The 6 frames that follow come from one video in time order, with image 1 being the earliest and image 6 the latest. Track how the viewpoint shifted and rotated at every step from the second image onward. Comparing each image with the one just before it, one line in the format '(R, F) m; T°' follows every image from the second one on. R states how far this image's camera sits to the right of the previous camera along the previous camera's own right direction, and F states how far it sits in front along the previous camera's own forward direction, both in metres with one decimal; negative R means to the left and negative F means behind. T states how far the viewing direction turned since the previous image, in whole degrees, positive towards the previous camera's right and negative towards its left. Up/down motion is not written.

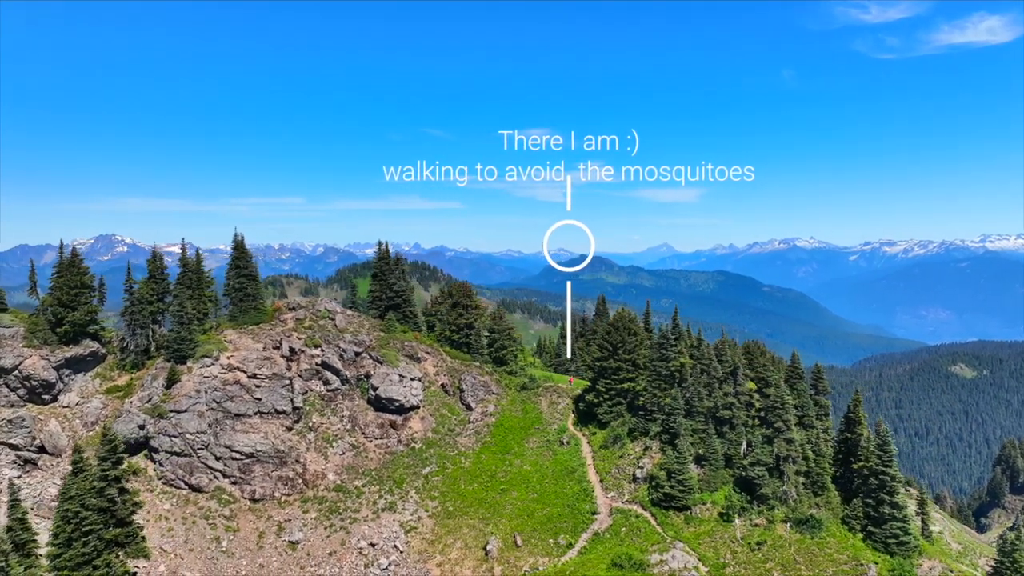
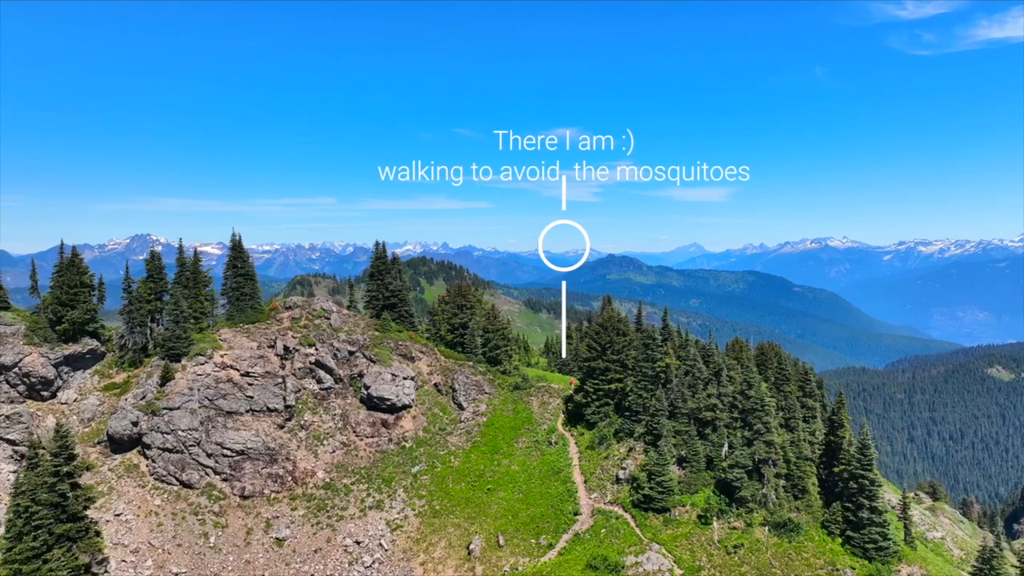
(+3.4, +0.1) m; -1°
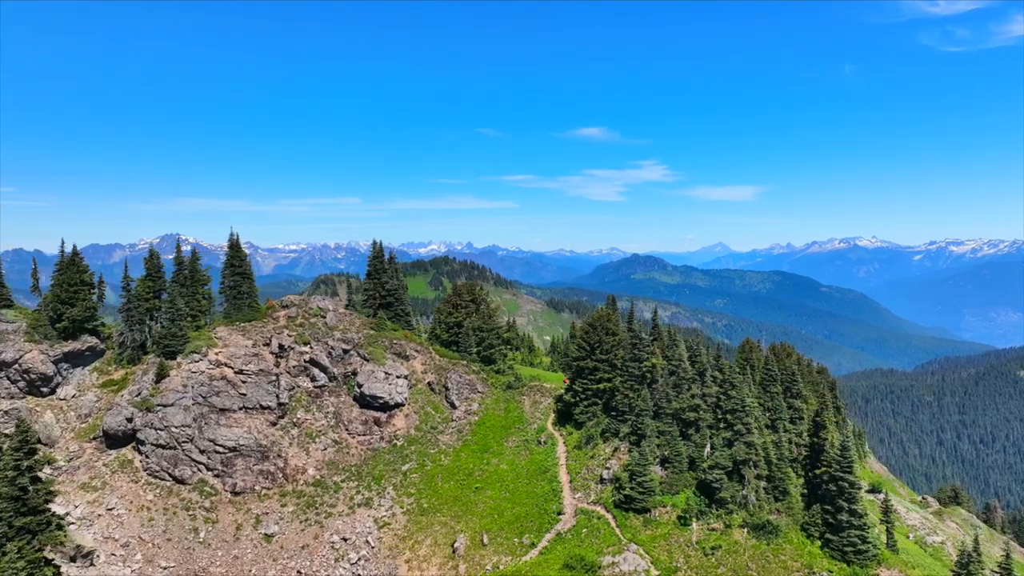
(+3.1, 0.0) m; -1°
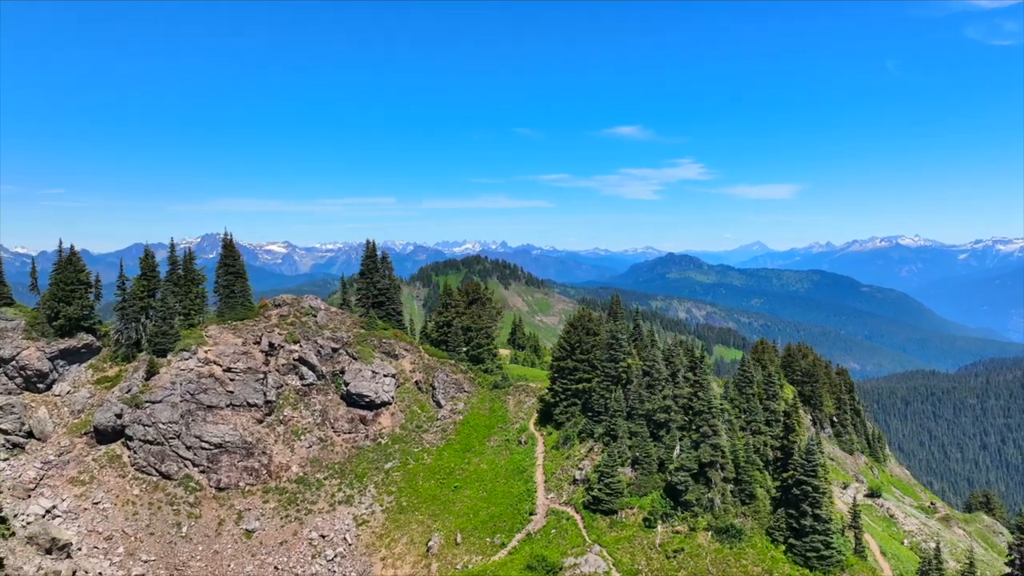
(+4.8, +0.1) m; -2°
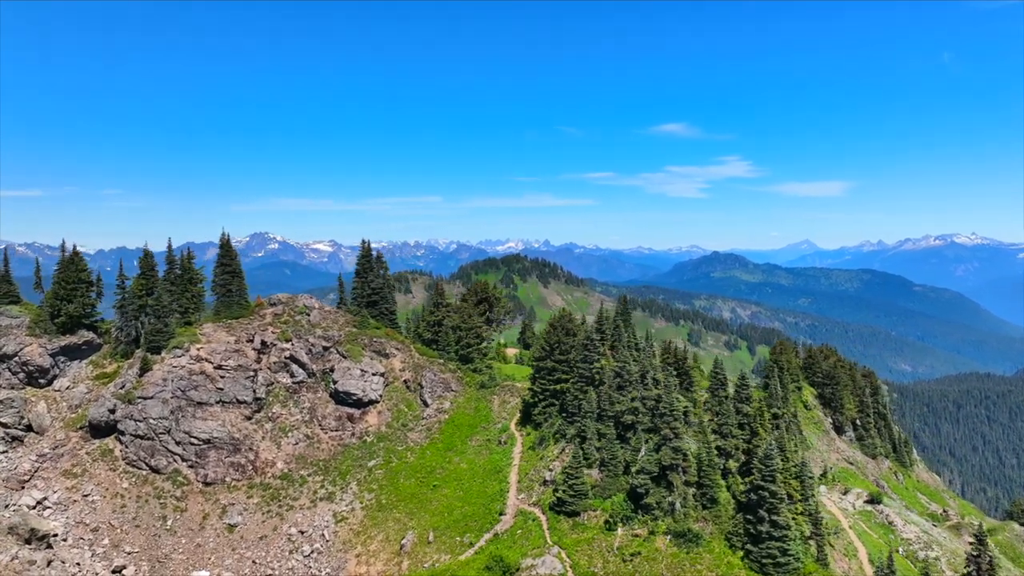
(+5.5, +0.1) m; -2°
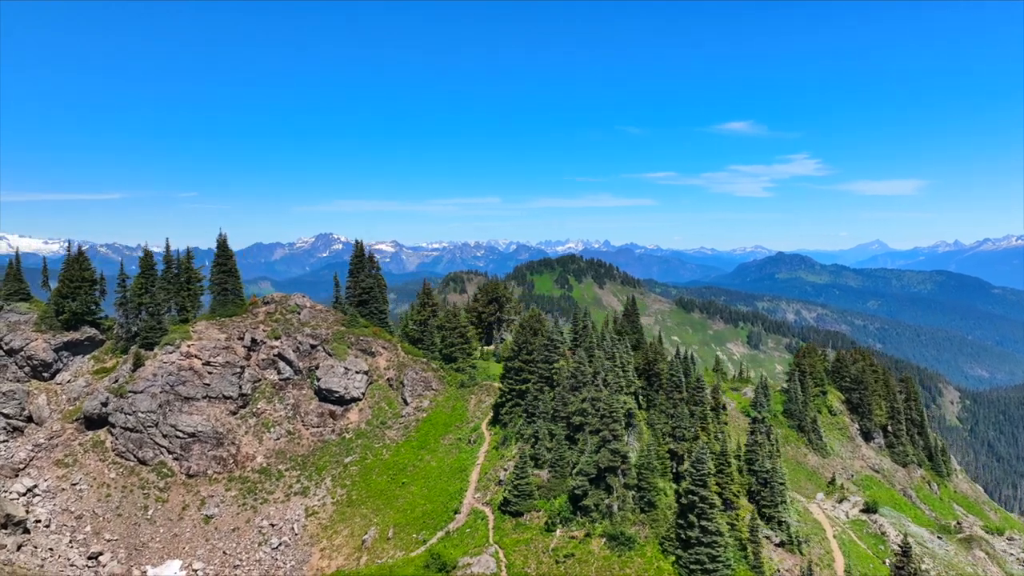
(+8.1, -0.1) m; -3°
